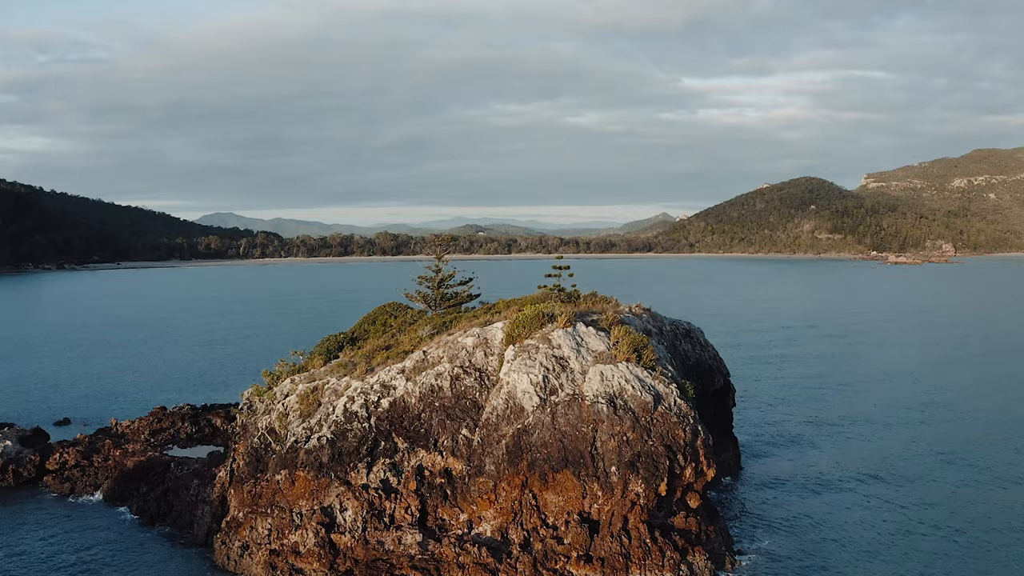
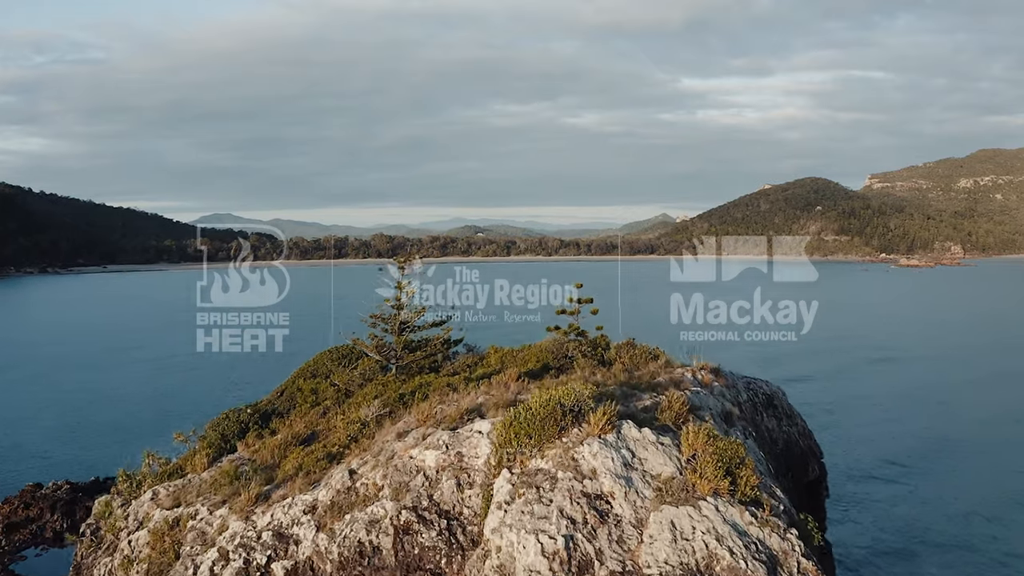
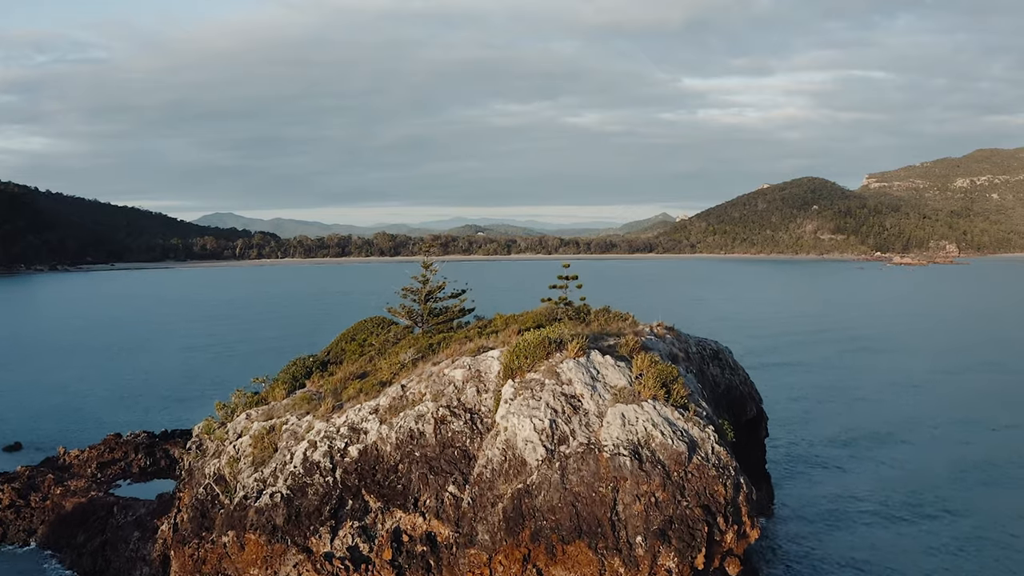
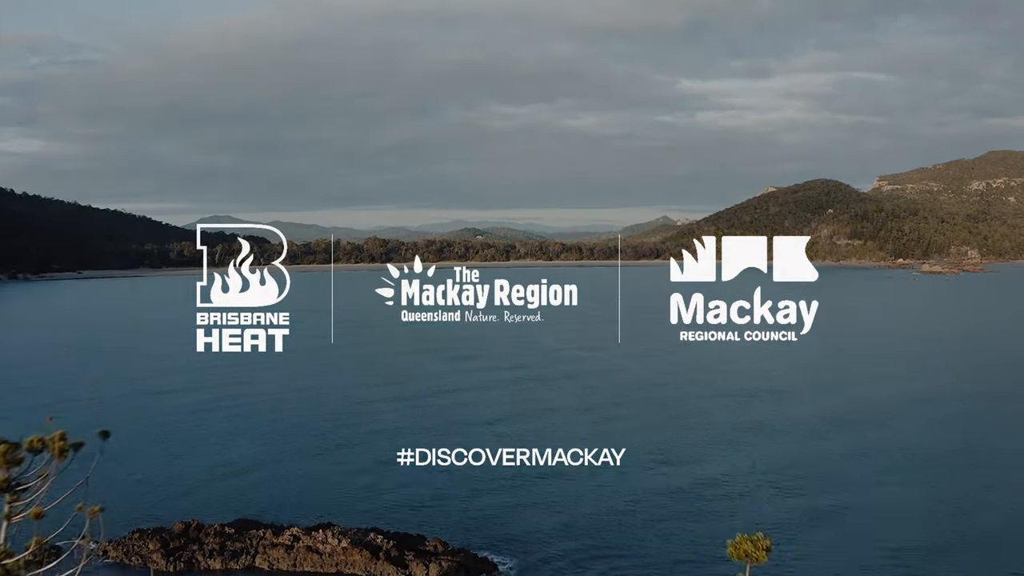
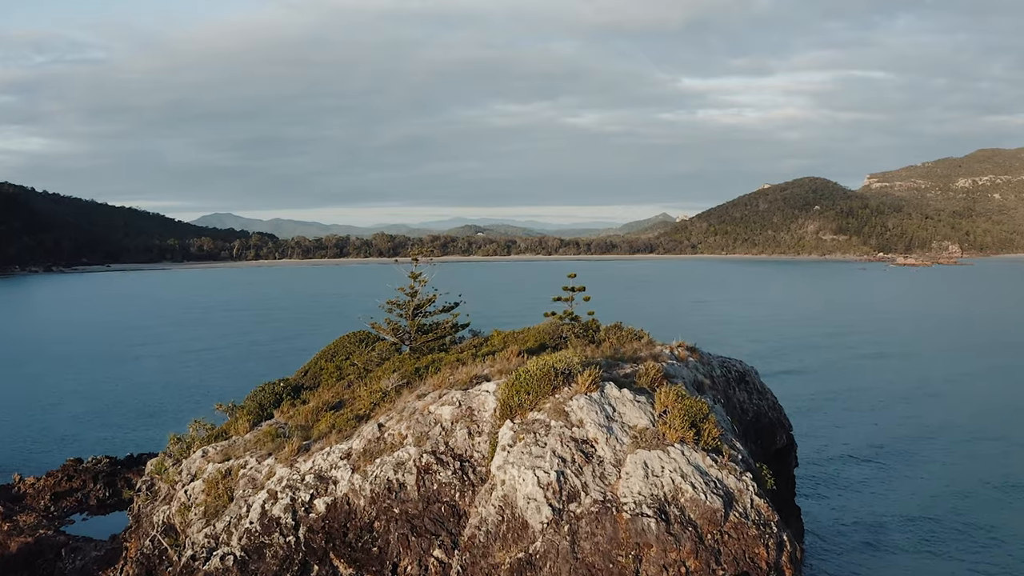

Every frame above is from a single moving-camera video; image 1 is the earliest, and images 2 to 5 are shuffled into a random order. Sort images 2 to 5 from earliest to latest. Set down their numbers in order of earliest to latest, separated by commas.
3, 5, 2, 4
